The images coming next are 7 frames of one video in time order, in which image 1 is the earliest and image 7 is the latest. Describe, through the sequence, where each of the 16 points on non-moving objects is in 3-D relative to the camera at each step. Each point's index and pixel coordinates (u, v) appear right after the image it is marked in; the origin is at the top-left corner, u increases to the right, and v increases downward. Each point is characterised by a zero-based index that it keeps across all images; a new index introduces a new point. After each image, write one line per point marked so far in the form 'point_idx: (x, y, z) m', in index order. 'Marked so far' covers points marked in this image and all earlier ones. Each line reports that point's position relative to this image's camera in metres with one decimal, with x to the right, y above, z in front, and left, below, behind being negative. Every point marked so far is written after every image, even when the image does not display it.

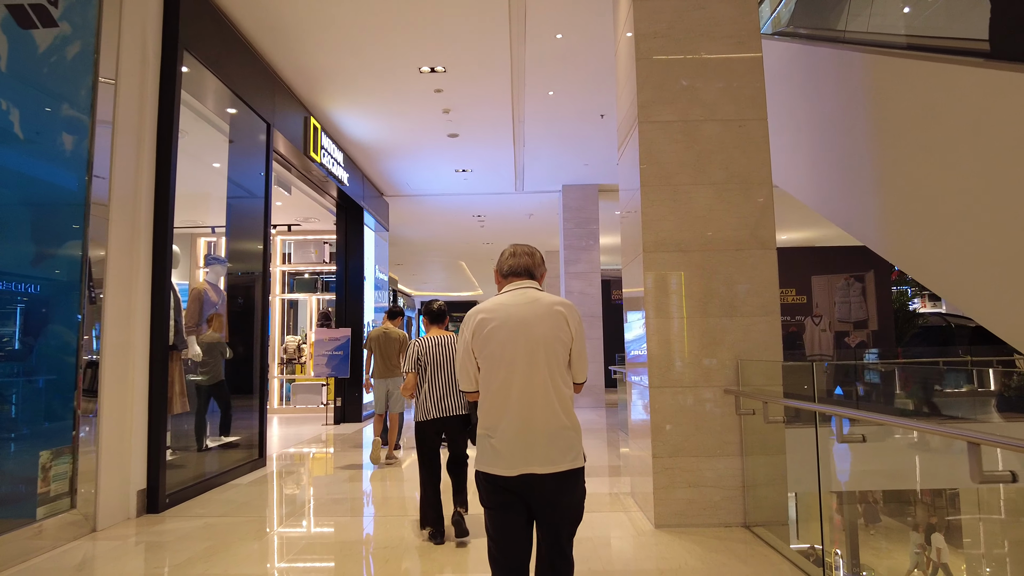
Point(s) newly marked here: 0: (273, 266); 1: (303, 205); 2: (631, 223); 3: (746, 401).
0: (-3.5, +0.3, +10.0) m
1: (-2.7, +1.1, +8.6) m
2: (+0.7, +0.4, +3.8) m
3: (+1.1, -0.5, +3.1) m
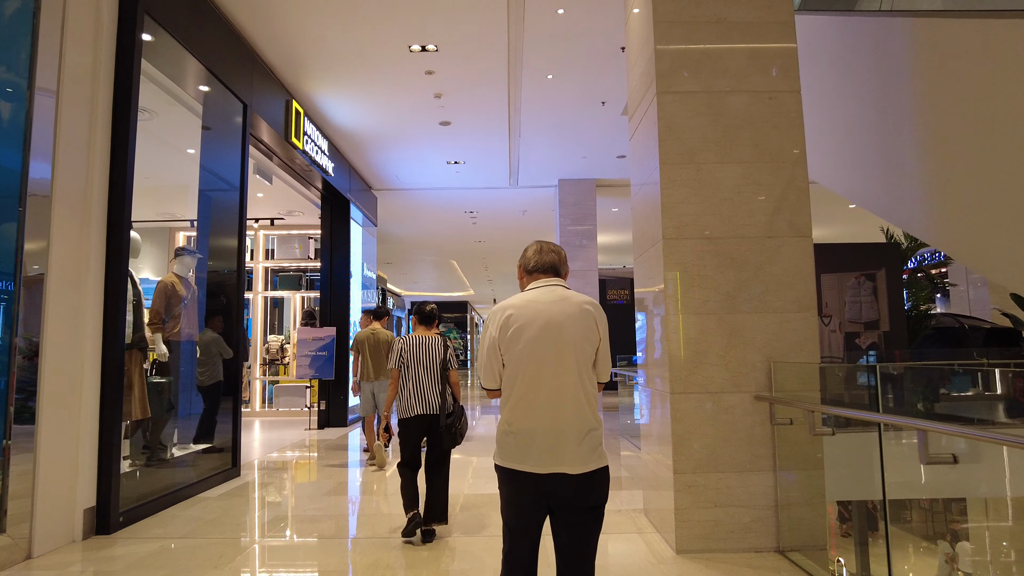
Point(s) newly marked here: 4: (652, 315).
0: (-3.6, +0.4, +9.5) m
1: (-2.7, +1.1, +8.1) m
2: (+0.7, +0.4, +3.4) m
3: (+1.1, -0.5, +2.7) m
4: (+0.7, -0.1, +3.3) m
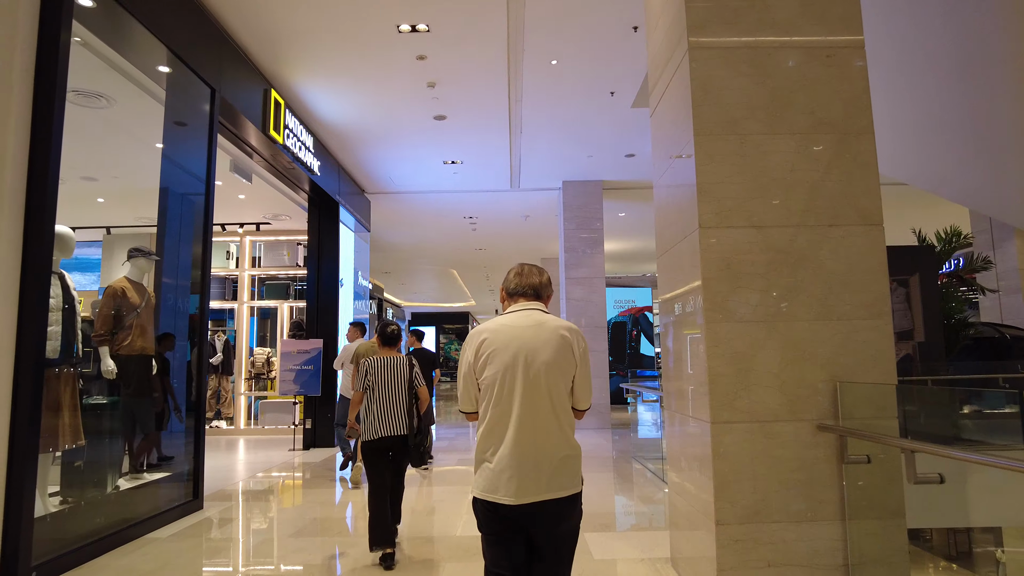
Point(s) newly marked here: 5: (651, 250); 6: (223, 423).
0: (-3.6, +0.2, +9.0) m
1: (-2.7, +1.0, +7.6) m
2: (+0.7, +0.4, +2.9) m
3: (+1.1, -0.5, +2.1) m
4: (+0.7, -0.1, +2.7) m
5: (+2.7, +0.8, +13.2) m
6: (-3.7, -1.7, +8.7) m
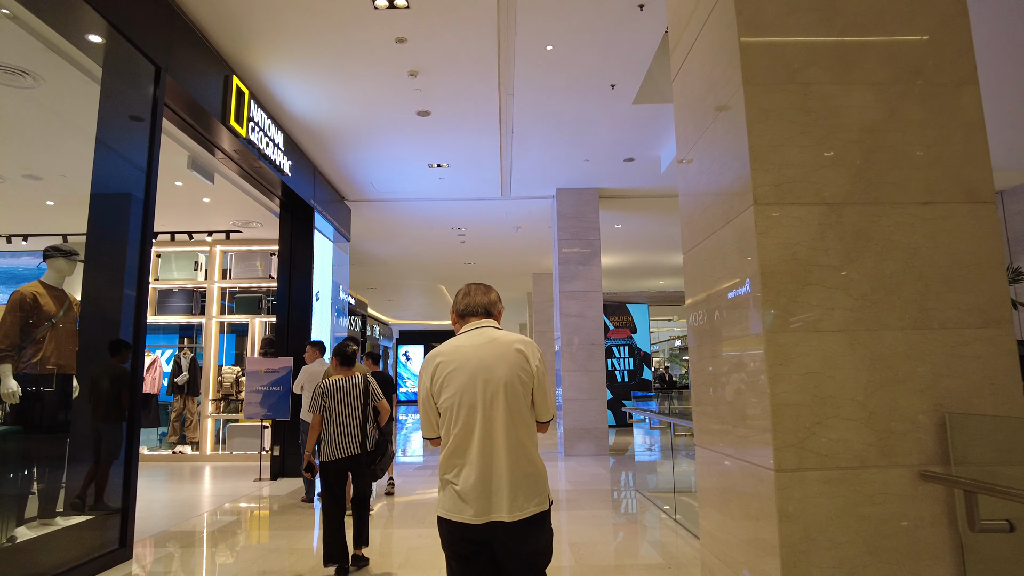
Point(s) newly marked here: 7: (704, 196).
0: (-3.7, +0.1, +8.3) m
1: (-2.8, +0.9, +7.0) m
2: (+0.6, +0.4, +2.3) m
3: (+1.0, -0.5, +1.5) m
4: (+0.6, -0.1, +2.1) m
5: (+2.5, +0.5, +12.6) m
6: (-3.9, -1.9, +8.0) m
7: (+0.6, +0.3, +2.2) m
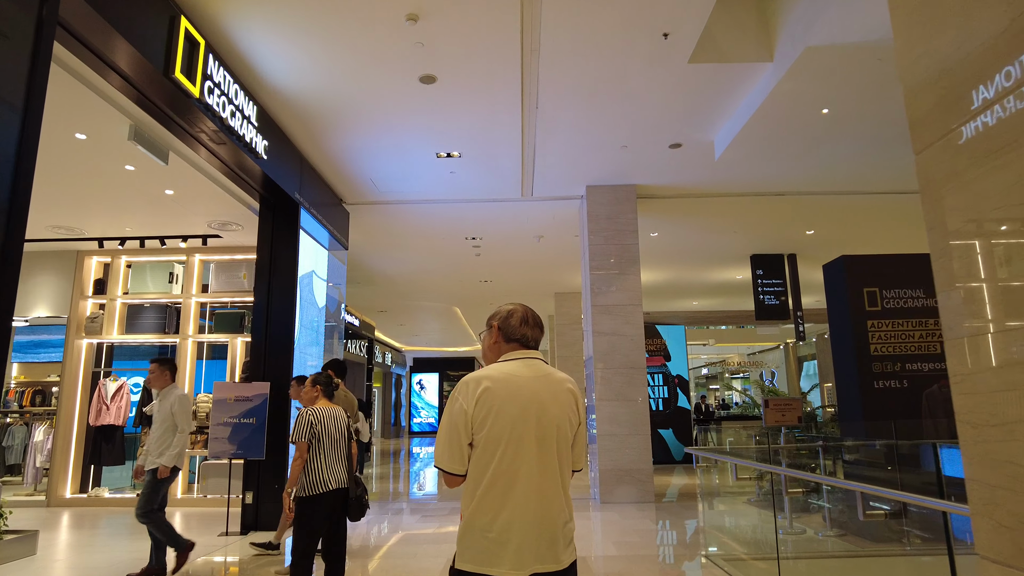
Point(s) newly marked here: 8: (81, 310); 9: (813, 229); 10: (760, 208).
0: (-3.5, -0.1, +7.2) m
1: (-2.6, +0.8, +5.9) m
2: (+0.7, +0.5, +1.1) m
3: (+1.1, -0.3, +0.3) m
4: (+0.7, 0.0, +0.9) m
5: (+2.9, +0.1, +11.4) m
6: (-3.6, -2.1, +6.9) m
7: (+0.7, +0.4, +1.0) m
8: (-4.6, -0.2, +7.2) m
9: (+3.8, +0.7, +8.6) m
10: (+2.8, +0.9, +7.7) m
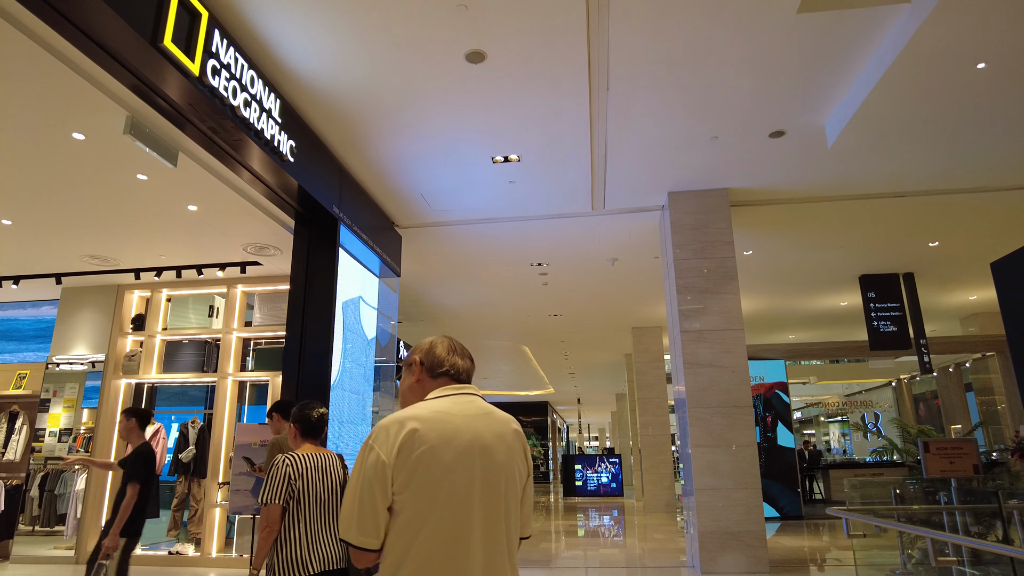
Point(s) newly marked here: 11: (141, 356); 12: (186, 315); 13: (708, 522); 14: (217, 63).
0: (-2.8, -0.4, +6.6) m
1: (-2.1, +0.6, +5.3) m
2: (+0.7, +0.7, +0.2) m
3: (+1.0, -0.1, -0.7) m
4: (+0.7, +0.2, -0.1) m
5: (+4.0, -0.3, +10.1) m
6: (-2.9, -2.4, +6.2) m
7: (+0.7, +0.6, +0.1) m
8: (-3.9, -0.6, +6.7) m
9: (+4.6, +0.5, +7.3) m
10: (+3.5, +0.7, +6.5) m
11: (-3.6, -0.7, +6.6) m
12: (-3.2, -0.3, +6.8) m
13: (+1.5, -1.9, +5.4) m
14: (-1.5, +1.2, +3.6) m
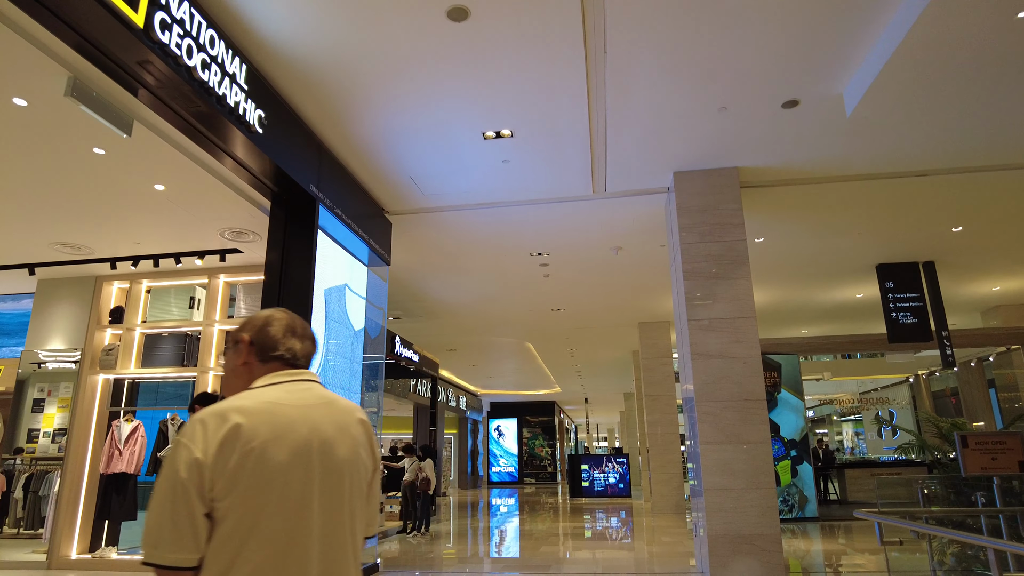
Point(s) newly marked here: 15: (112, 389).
0: (-2.8, -0.3, +6.3) m
1: (-2.2, +0.7, +5.0) m
2: (+0.6, +0.8, -0.2) m
3: (+0.9, 0.0, -1.1) m
4: (+0.6, +0.3, -0.5) m
5: (+4.0, -0.2, +9.7) m
6: (-3.0, -2.3, +5.8) m
7: (+0.6, +0.7, -0.3) m
8: (-3.9, -0.5, +6.4) m
9: (+4.6, +0.6, +6.9) m
10: (+3.5, +0.8, +6.1) m
11: (-3.6, -0.6, +6.3) m
12: (-3.3, -0.2, +6.4) m
13: (+1.5, -1.7, +5.0) m
14: (-1.6, +1.3, +3.3) m
15: (-3.7, -0.9, +6.3) m
